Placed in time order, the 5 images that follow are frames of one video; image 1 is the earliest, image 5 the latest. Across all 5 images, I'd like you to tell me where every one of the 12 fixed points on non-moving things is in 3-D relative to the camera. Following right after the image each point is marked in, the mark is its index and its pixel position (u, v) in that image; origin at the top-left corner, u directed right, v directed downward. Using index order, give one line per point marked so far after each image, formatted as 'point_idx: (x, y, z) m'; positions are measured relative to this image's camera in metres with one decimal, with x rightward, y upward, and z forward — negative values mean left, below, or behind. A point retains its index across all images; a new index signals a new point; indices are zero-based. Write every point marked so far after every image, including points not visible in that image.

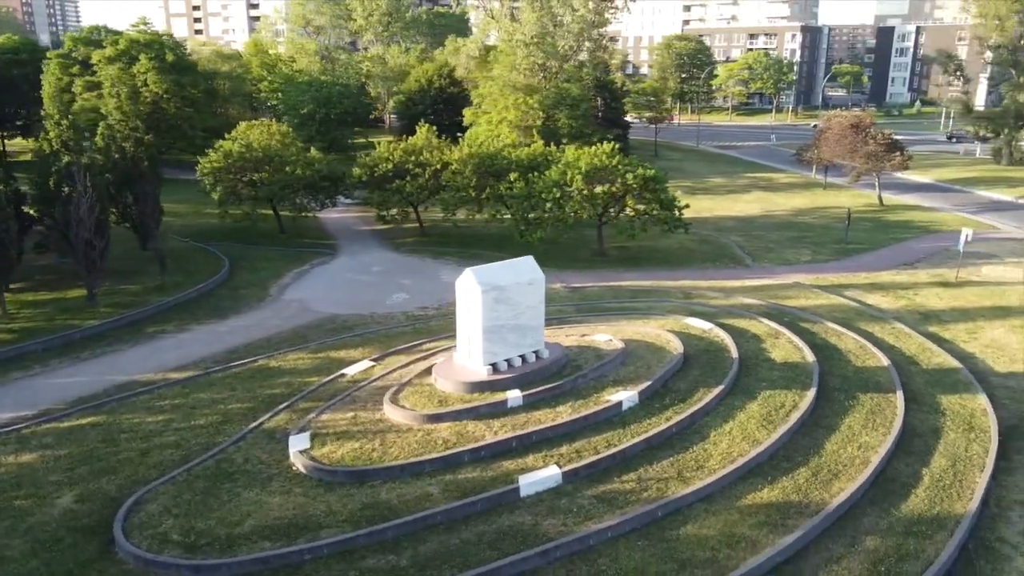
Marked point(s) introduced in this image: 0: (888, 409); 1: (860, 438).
0: (+8.0, -2.6, +17.2) m
1: (+6.9, -3.0, +15.9) m
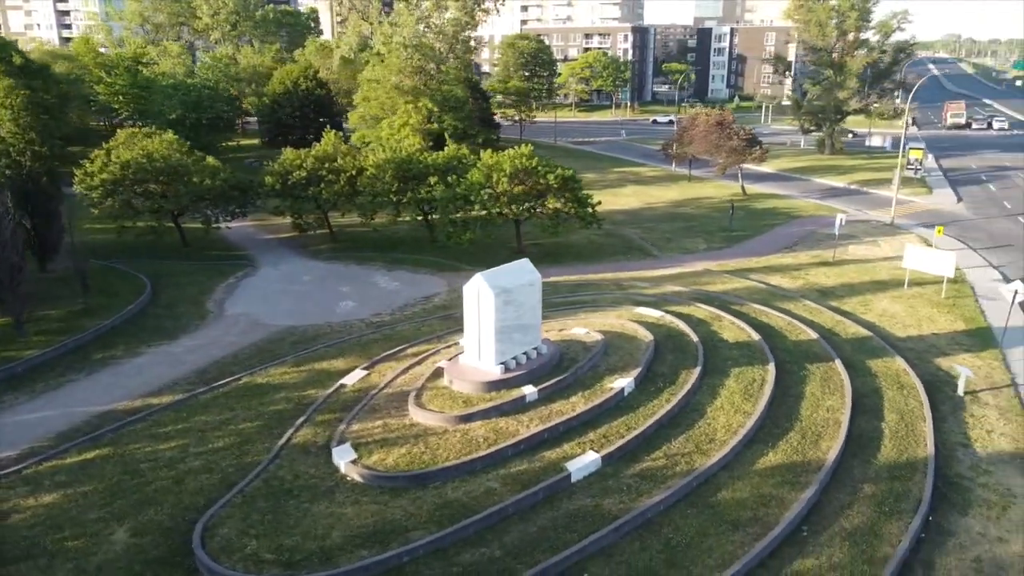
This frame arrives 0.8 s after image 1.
0: (+7.9, -2.2, +19.8) m
1: (+7.1, -2.6, +18.3) m
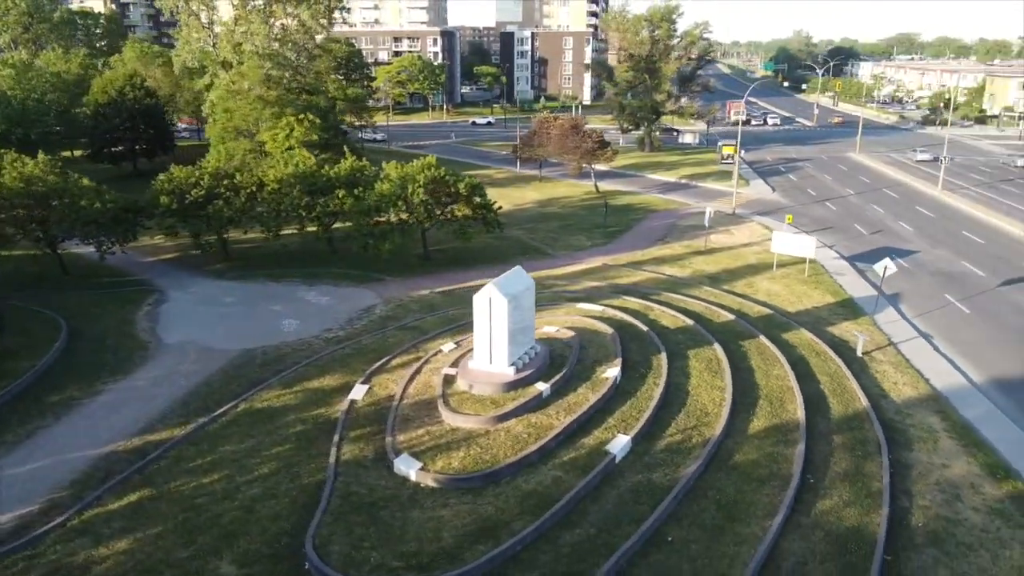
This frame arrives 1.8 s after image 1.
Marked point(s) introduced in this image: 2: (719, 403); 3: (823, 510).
0: (+7.3, -1.8, +23.0) m
1: (+6.8, -2.2, +21.3) m
2: (+4.8, -2.7, +18.9) m
3: (+5.9, -4.2, +15.2) m
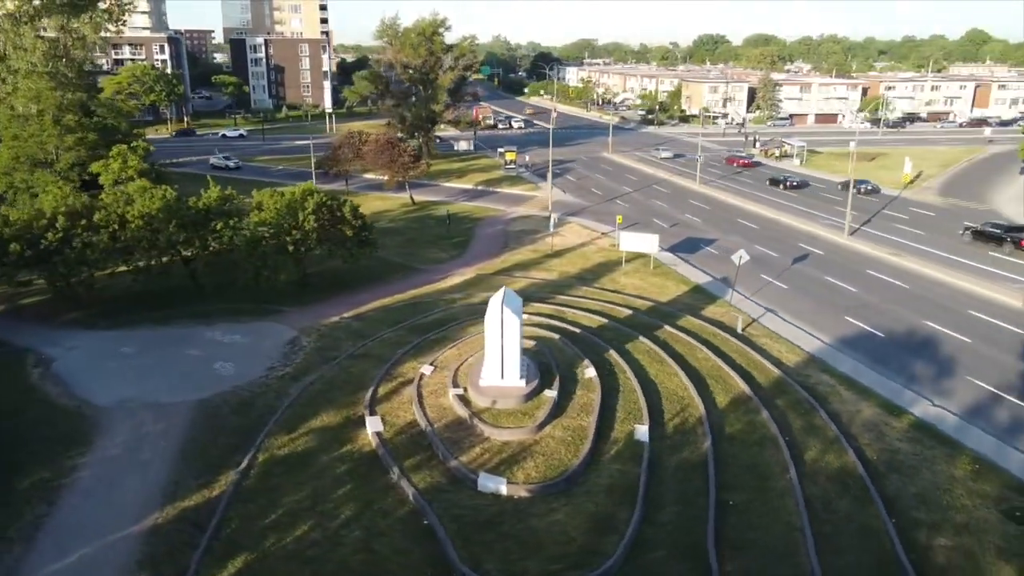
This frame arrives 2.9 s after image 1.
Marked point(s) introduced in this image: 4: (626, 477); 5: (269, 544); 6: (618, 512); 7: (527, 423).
0: (+5.5, -1.6, +26.6) m
1: (+5.7, -2.1, +24.9) m
2: (+4.7, -2.7, +22.0) m
3: (+7.0, -4.0, +18.9) m
4: (+2.4, -4.0, +16.8) m
5: (-4.5, -4.7, +14.6) m
6: (+2.0, -4.3, +15.4) m
7: (+0.3, -3.1, +18.4) m
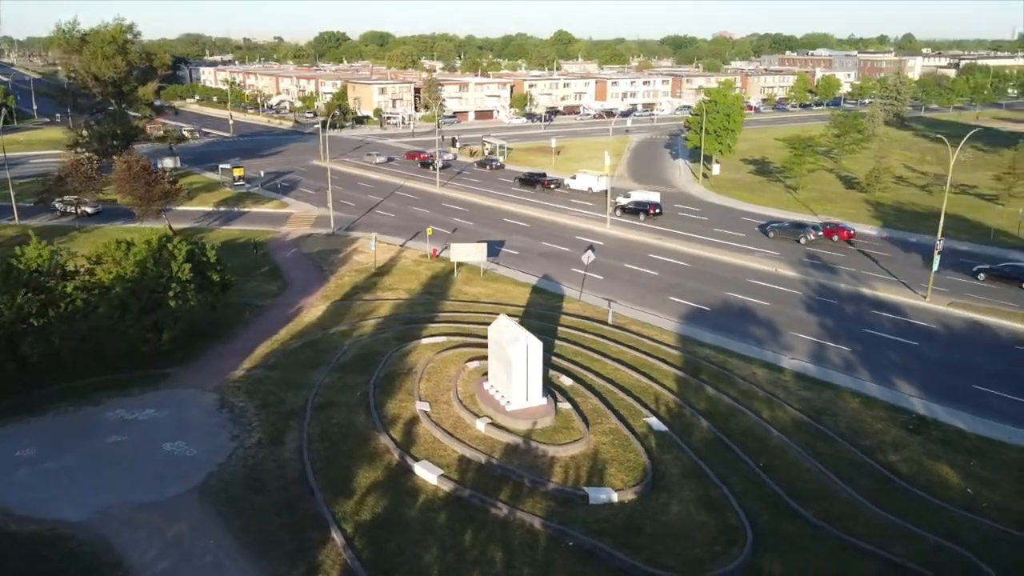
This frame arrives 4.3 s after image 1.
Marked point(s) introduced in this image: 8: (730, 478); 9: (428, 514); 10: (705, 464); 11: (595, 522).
0: (+2.5, -1.8, +29.6) m
1: (+3.5, -2.2, +28.1) m
2: (+3.9, -2.8, +25.1) m
3: (+7.5, -3.8, +23.3) m
4: (+4.2, -4.2, +19.4) m
5: (-0.9, -5.8, +14.6) m
6: (+4.5, -4.6, +18.1) m
7: (+1.6, -3.7, +20.0) m
8: (+5.2, -4.5, +19.0) m
9: (-1.9, -4.9, +17.5) m
10: (+4.7, -4.3, +19.6) m
11: (+1.7, -4.9, +16.9) m
